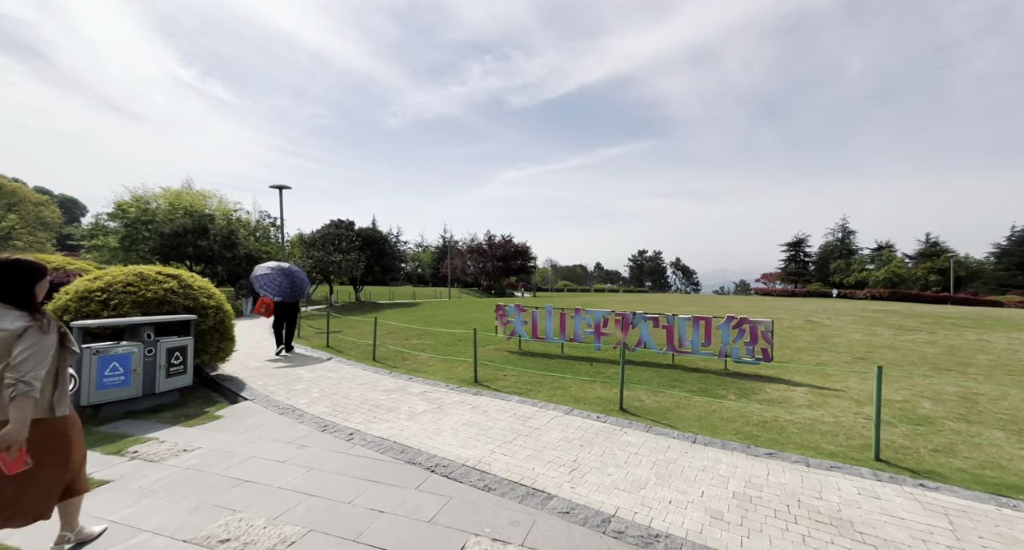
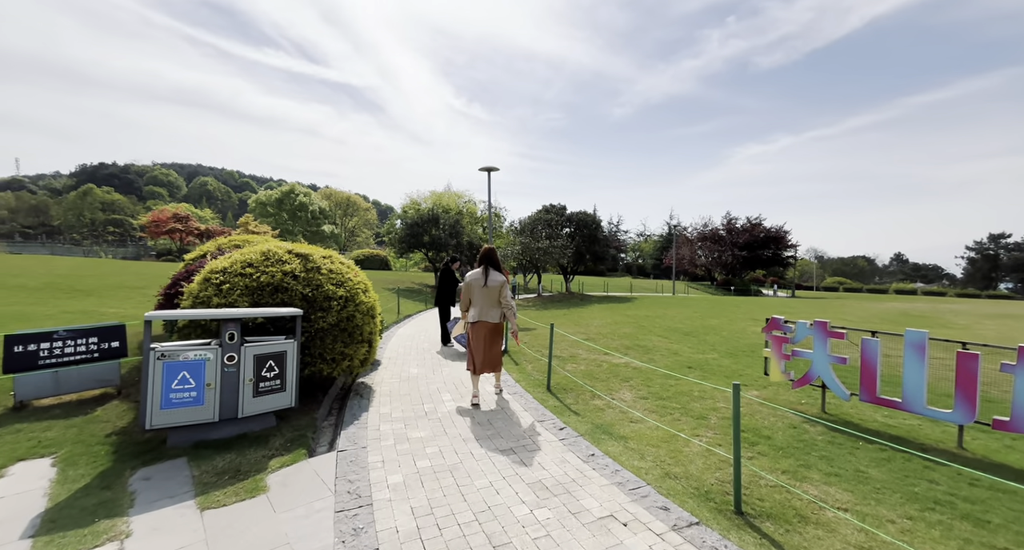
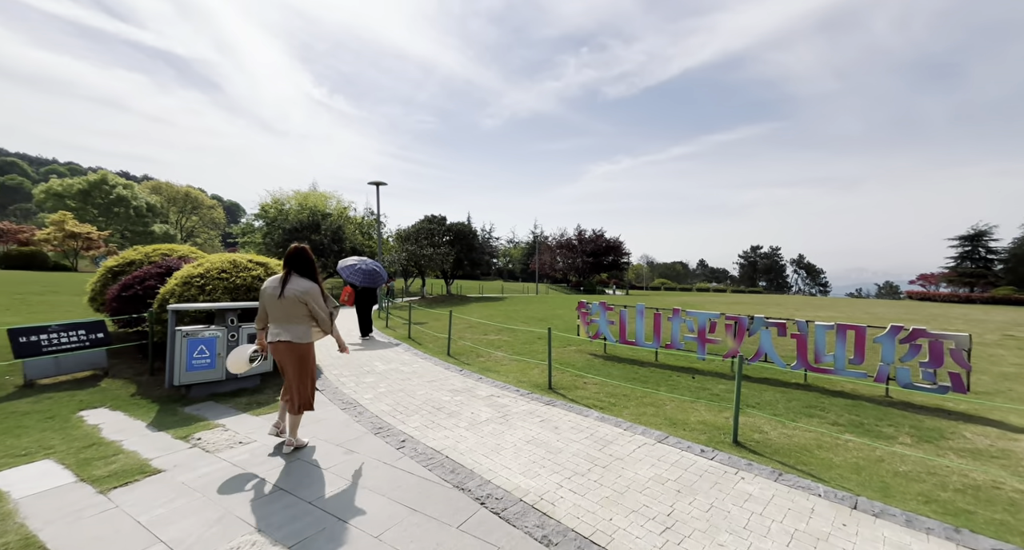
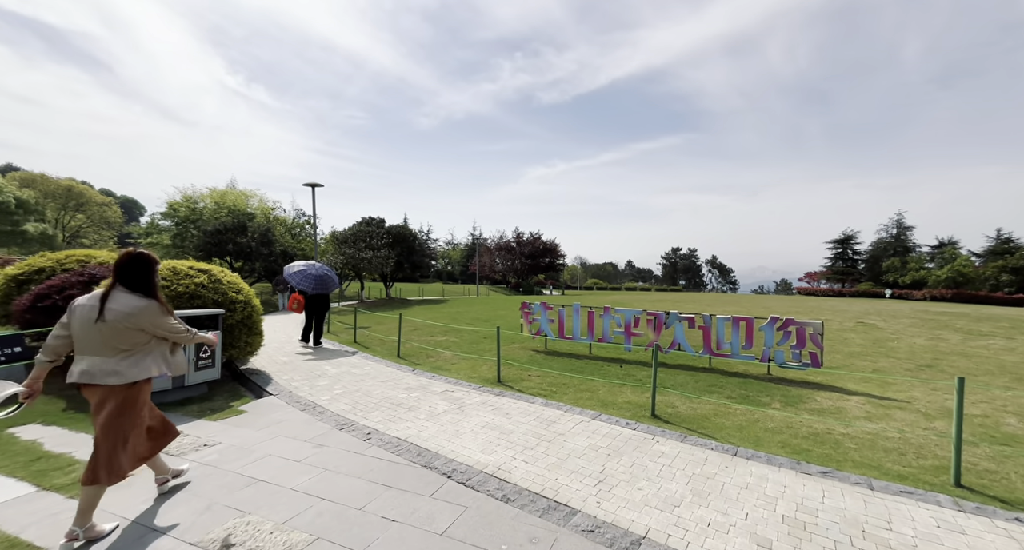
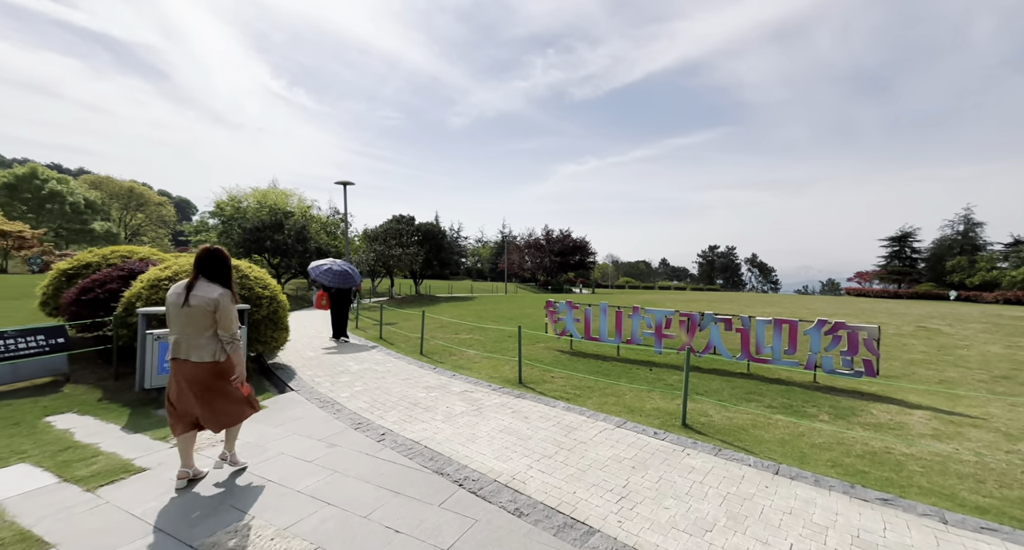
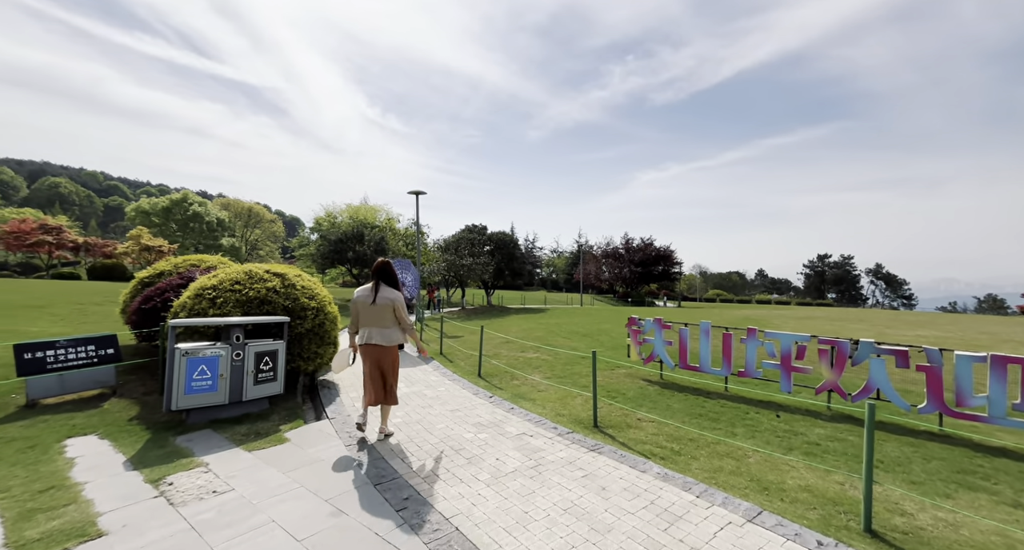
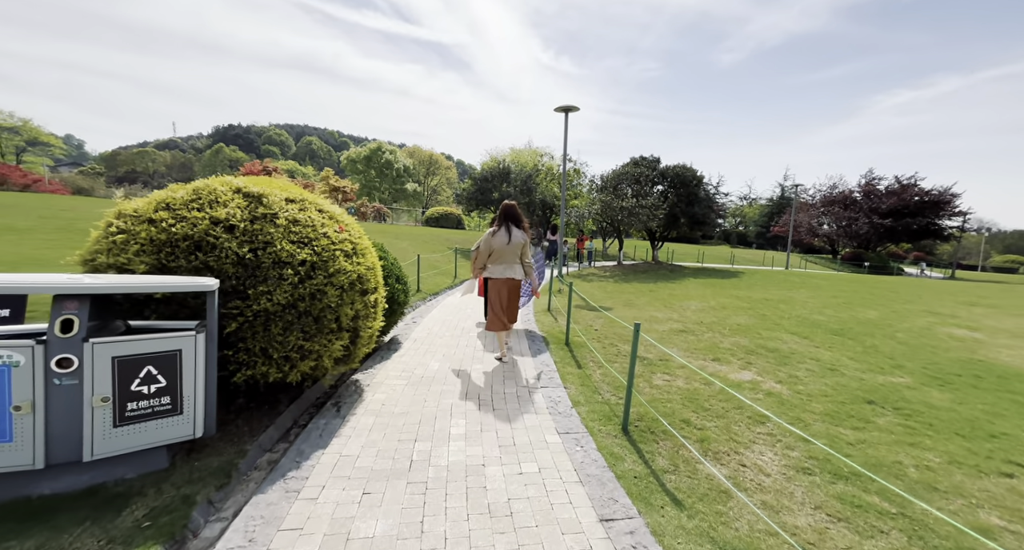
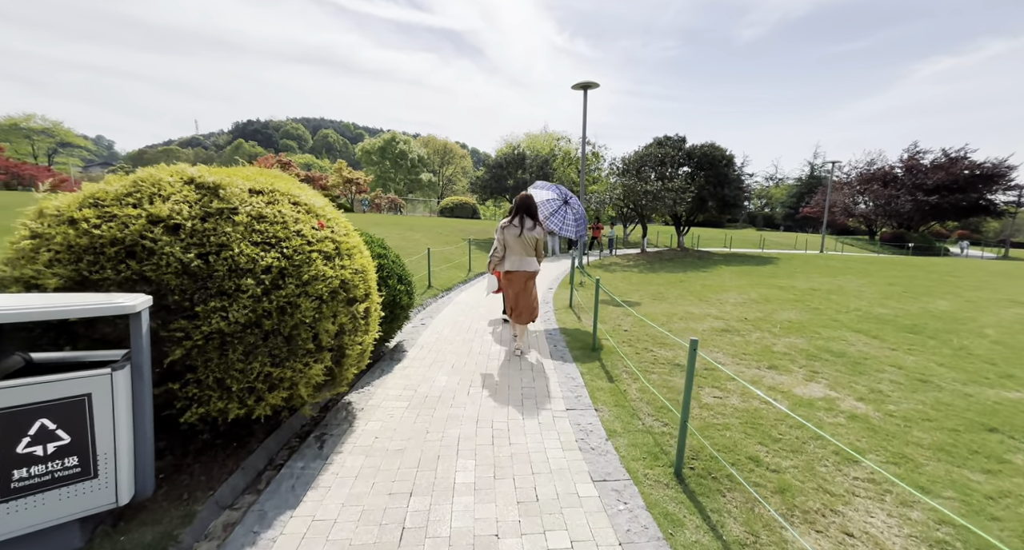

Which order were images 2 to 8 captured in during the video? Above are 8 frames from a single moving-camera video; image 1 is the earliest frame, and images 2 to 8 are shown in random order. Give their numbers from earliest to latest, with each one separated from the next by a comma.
4, 5, 3, 6, 2, 7, 8
